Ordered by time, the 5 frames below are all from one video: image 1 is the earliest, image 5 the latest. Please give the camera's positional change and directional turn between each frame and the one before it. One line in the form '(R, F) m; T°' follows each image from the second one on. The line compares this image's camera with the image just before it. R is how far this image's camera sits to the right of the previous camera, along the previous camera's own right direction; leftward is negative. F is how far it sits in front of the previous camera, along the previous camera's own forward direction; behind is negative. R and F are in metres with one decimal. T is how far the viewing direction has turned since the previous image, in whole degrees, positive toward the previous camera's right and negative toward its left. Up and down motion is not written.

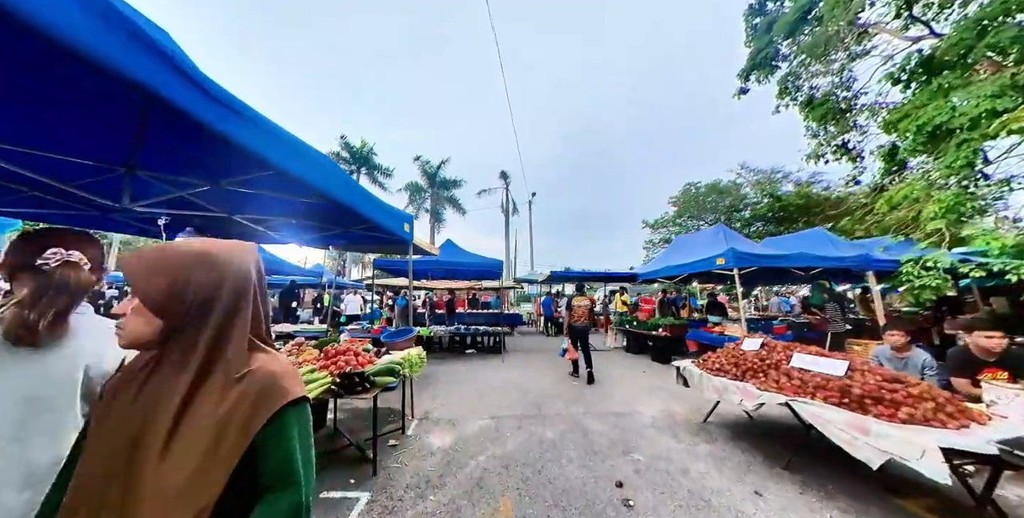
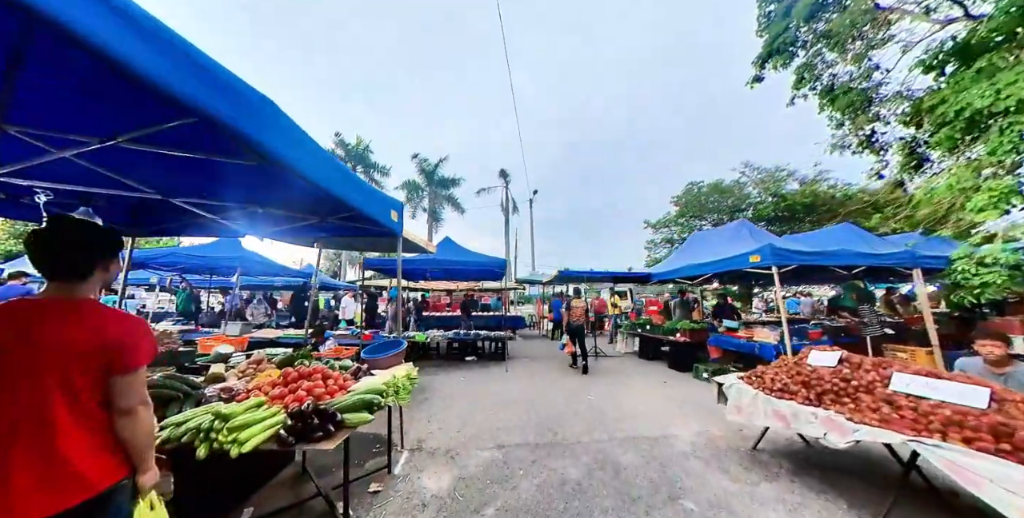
(-0.1, +0.6) m; 0°
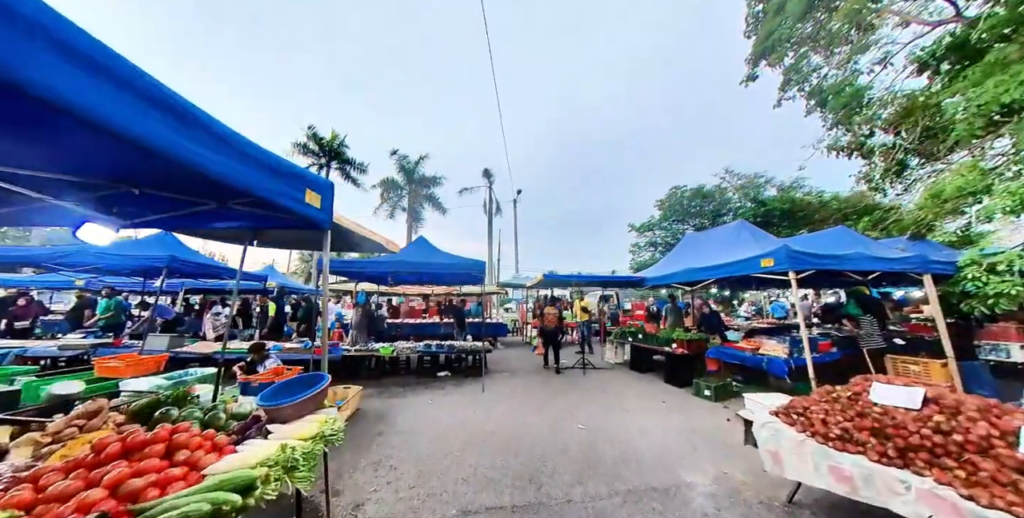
(+0.1, +0.7) m; +3°
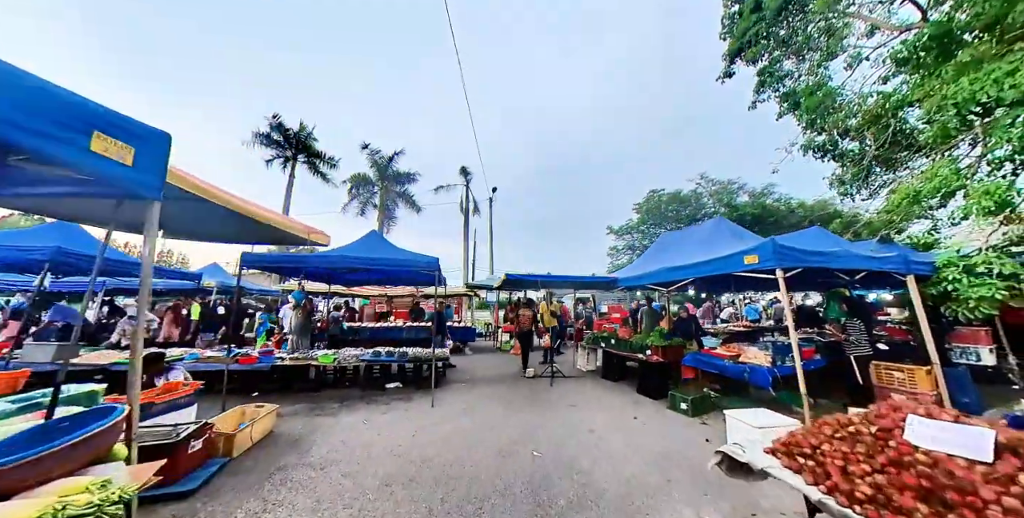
(+0.4, +0.7) m; +3°
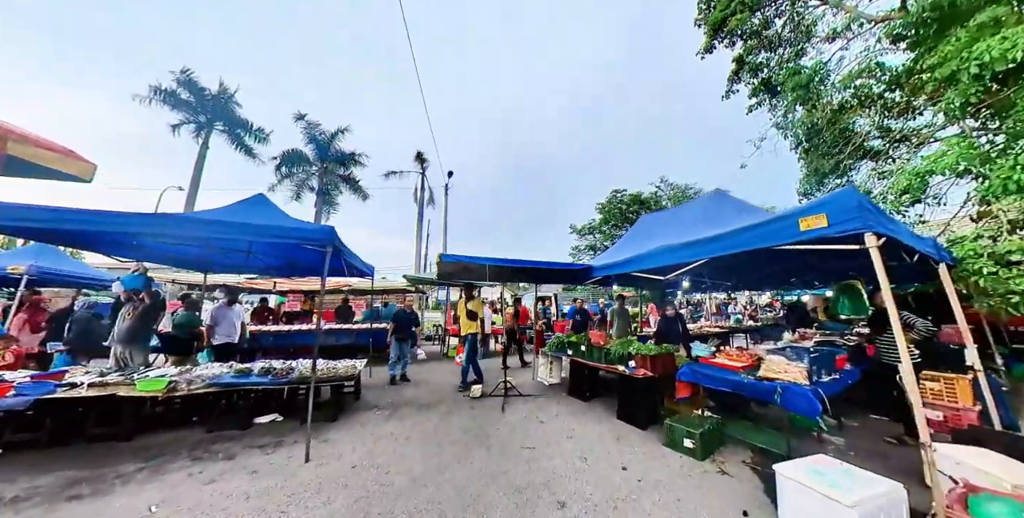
(+0.3, +1.5) m; +7°
